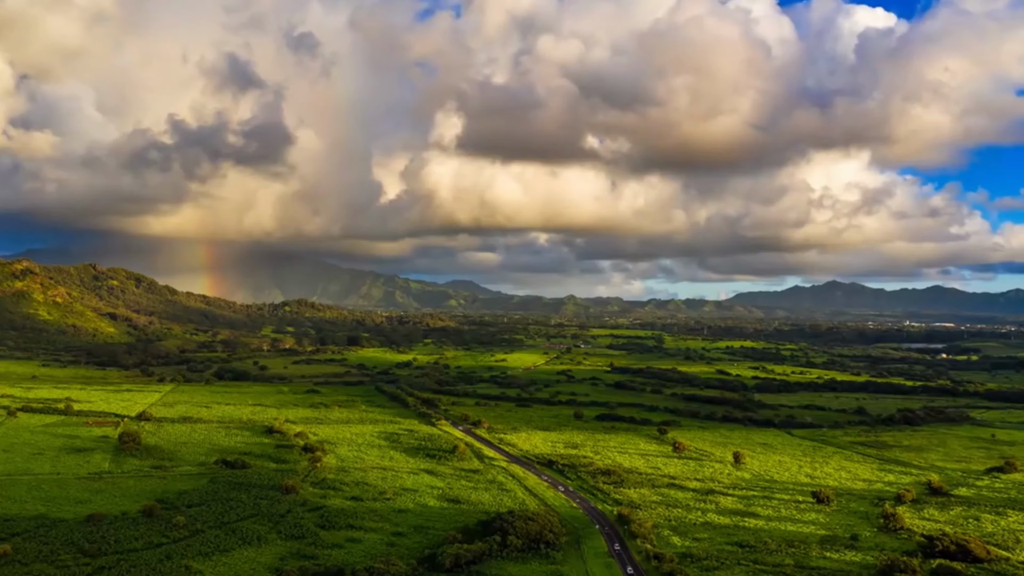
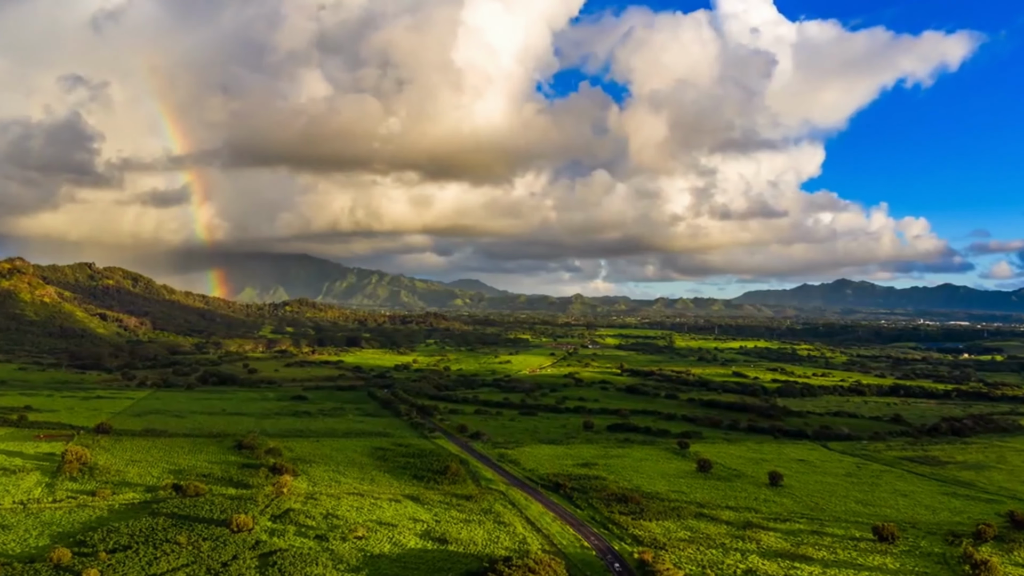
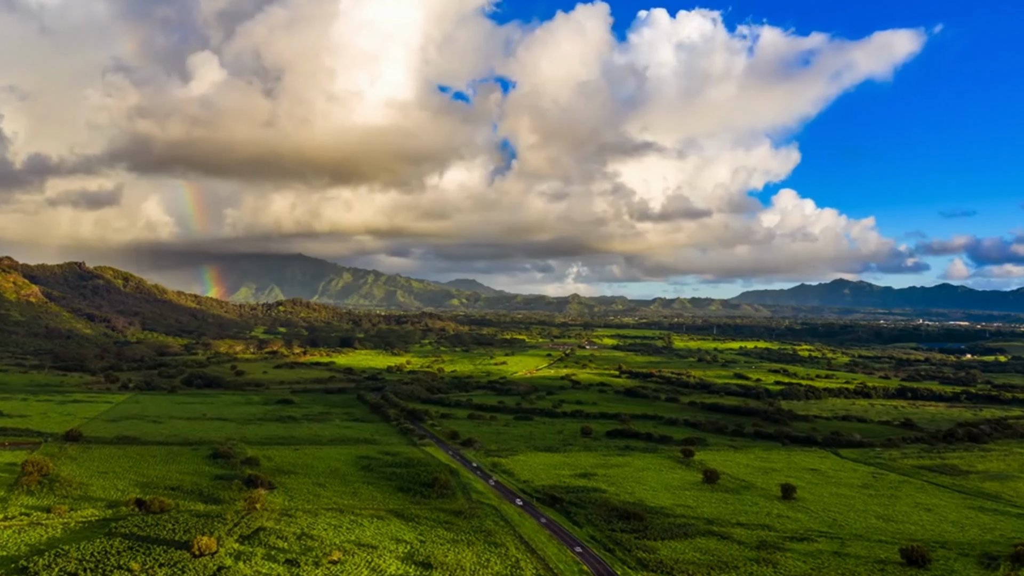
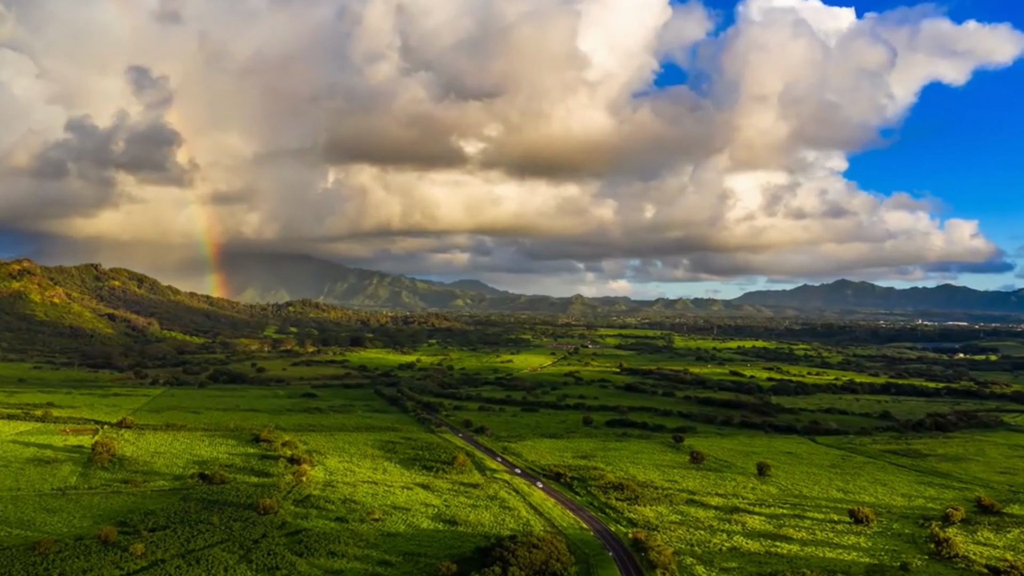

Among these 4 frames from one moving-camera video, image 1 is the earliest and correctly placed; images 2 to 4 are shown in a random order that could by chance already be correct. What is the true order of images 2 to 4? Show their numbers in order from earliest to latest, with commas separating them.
4, 2, 3
